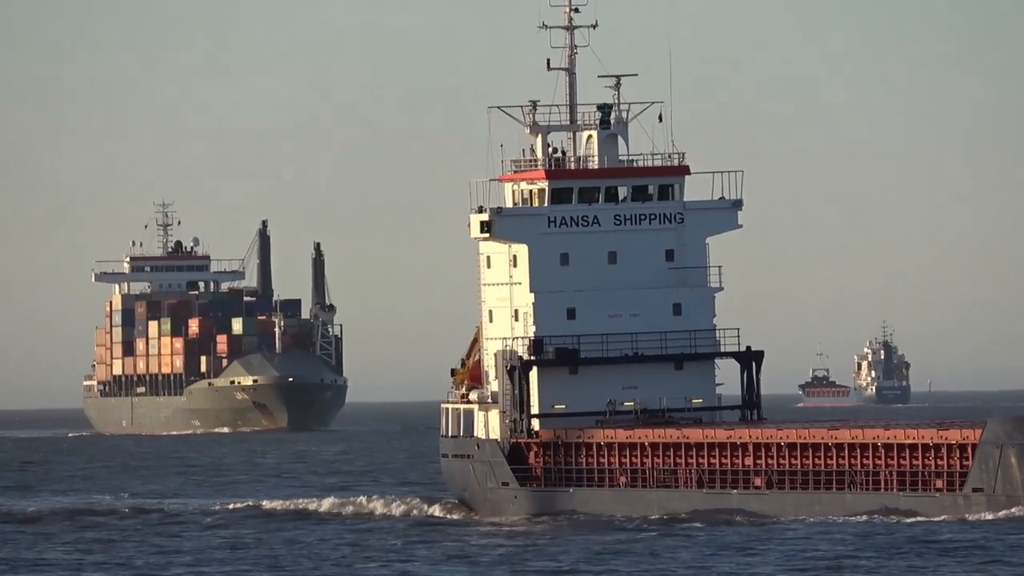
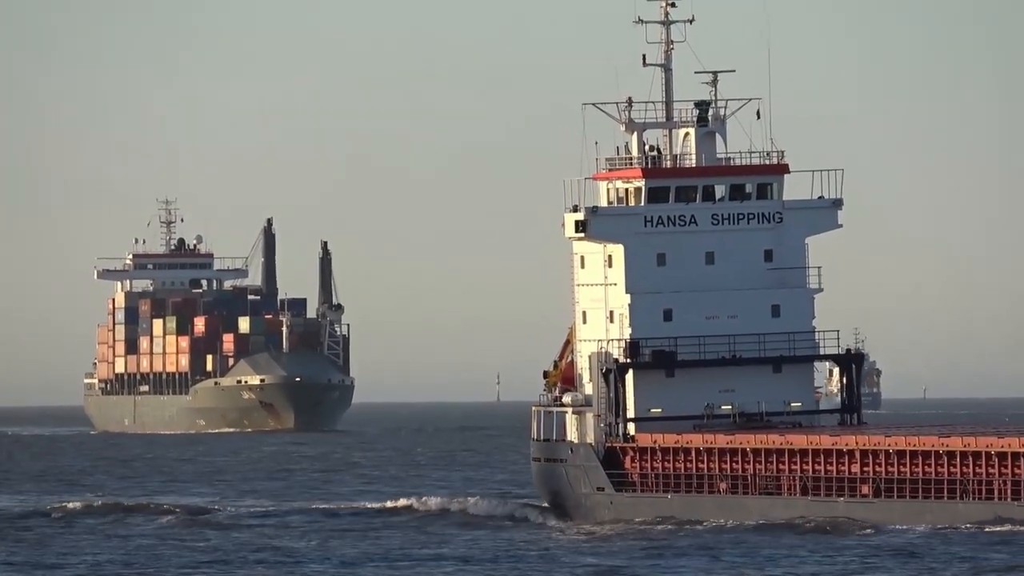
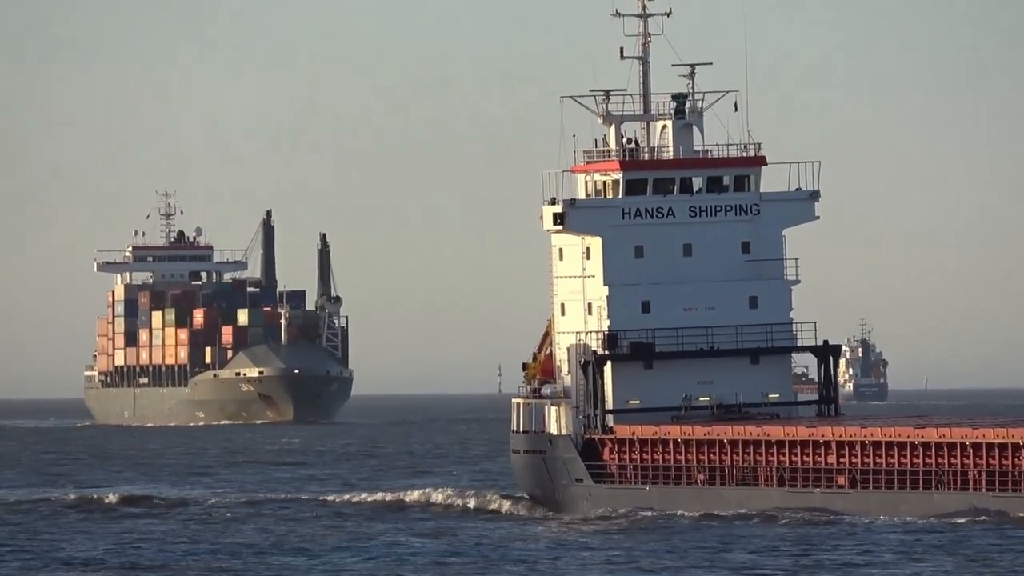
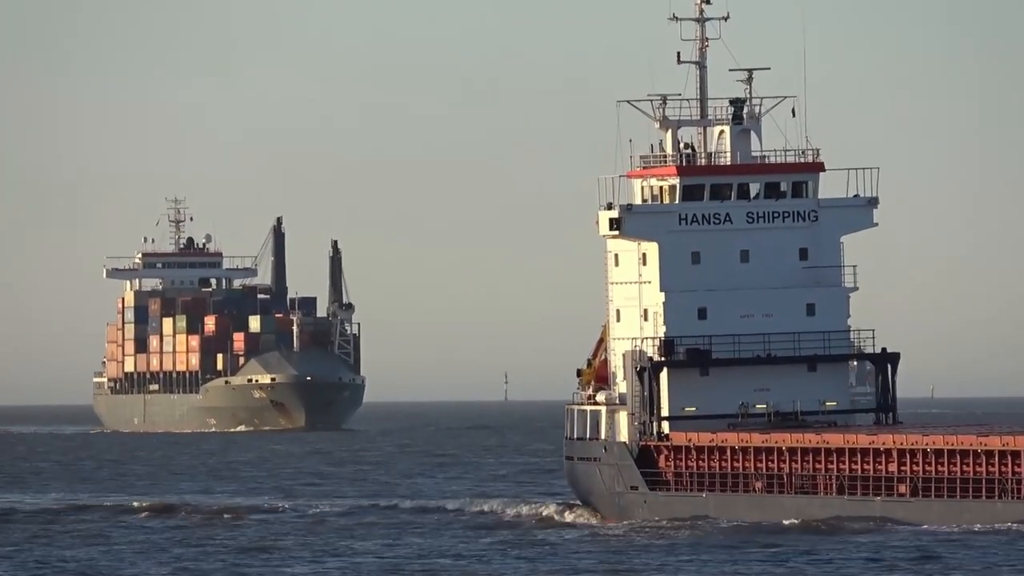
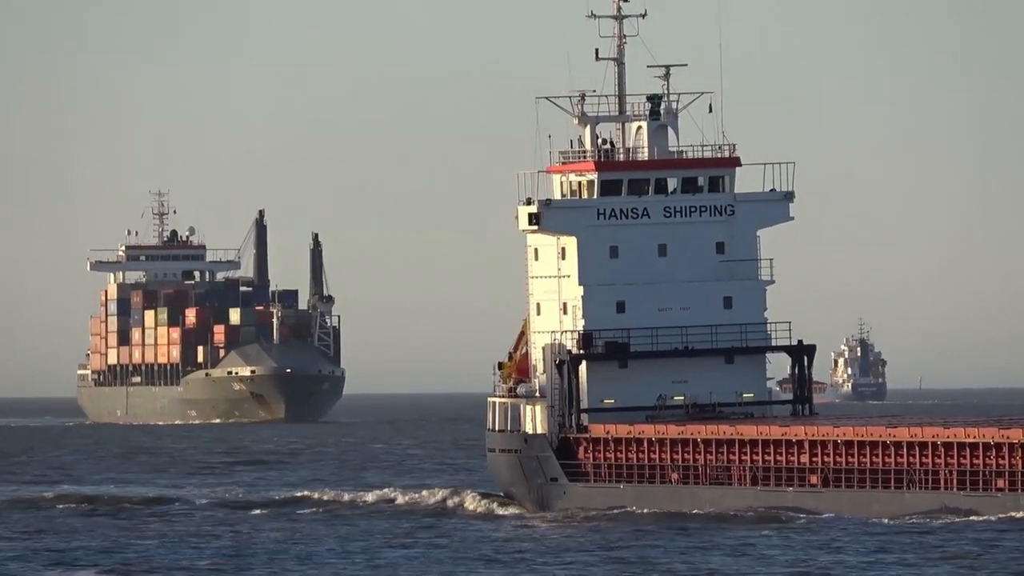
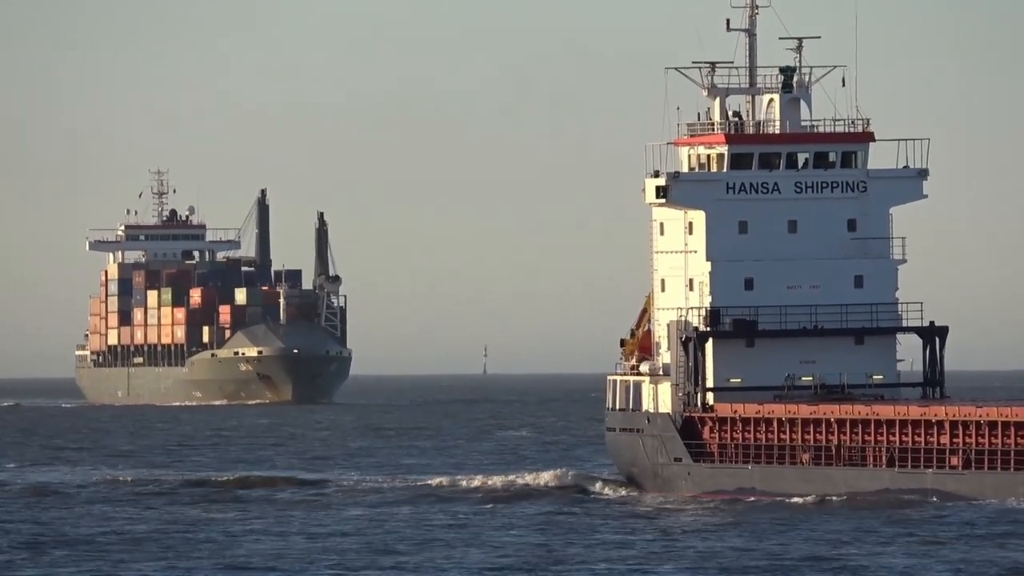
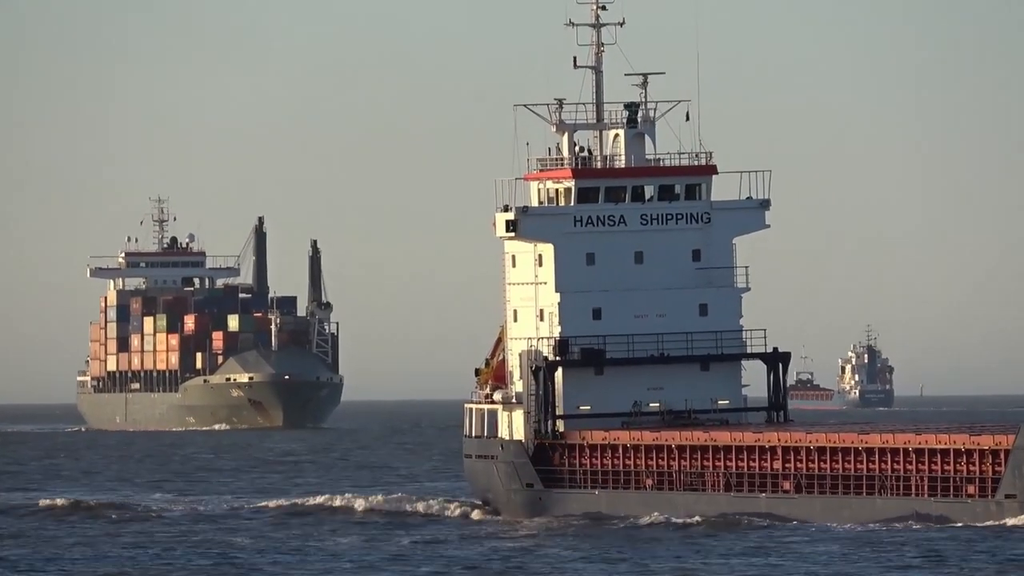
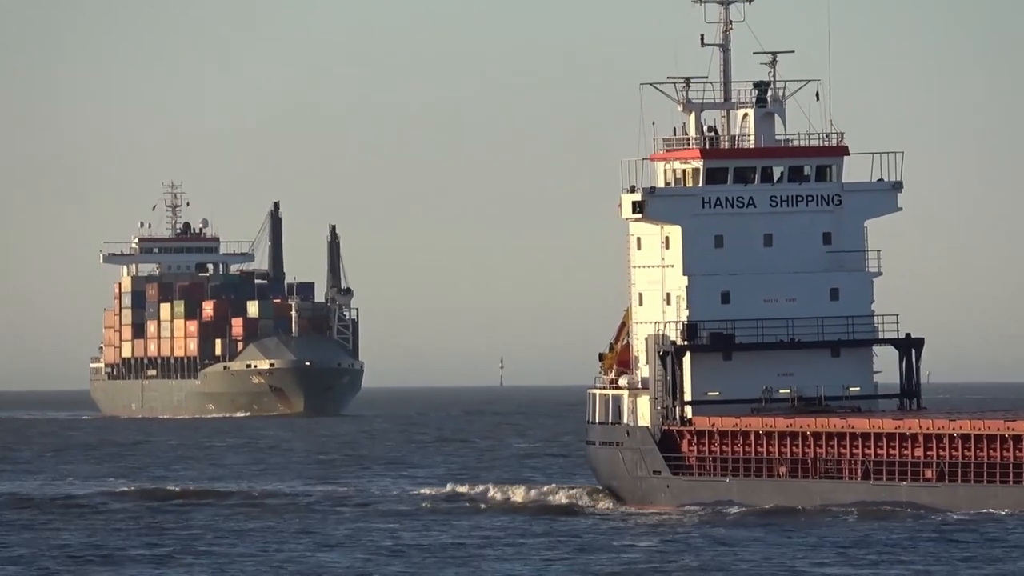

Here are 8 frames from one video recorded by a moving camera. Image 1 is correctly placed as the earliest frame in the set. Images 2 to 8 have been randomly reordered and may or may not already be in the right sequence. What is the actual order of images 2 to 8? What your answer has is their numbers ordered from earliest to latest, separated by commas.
7, 5, 3, 2, 4, 8, 6
